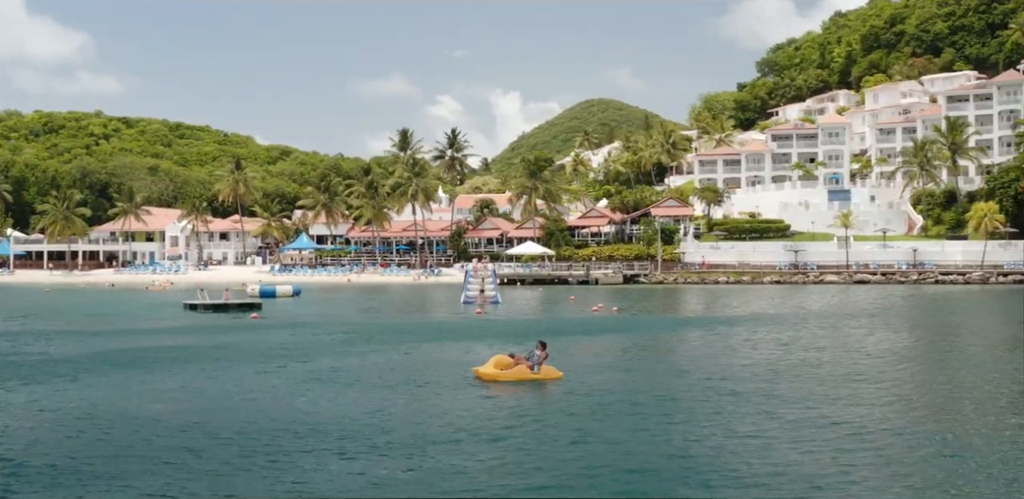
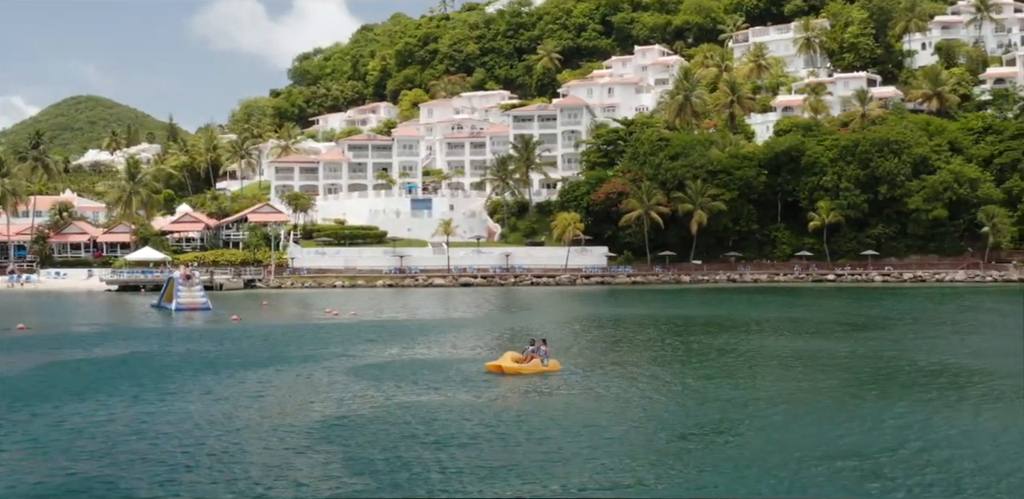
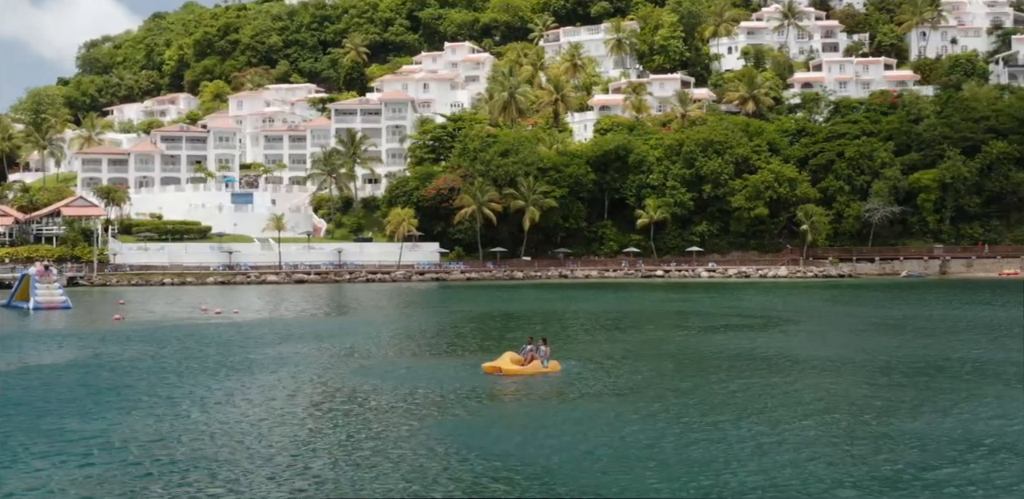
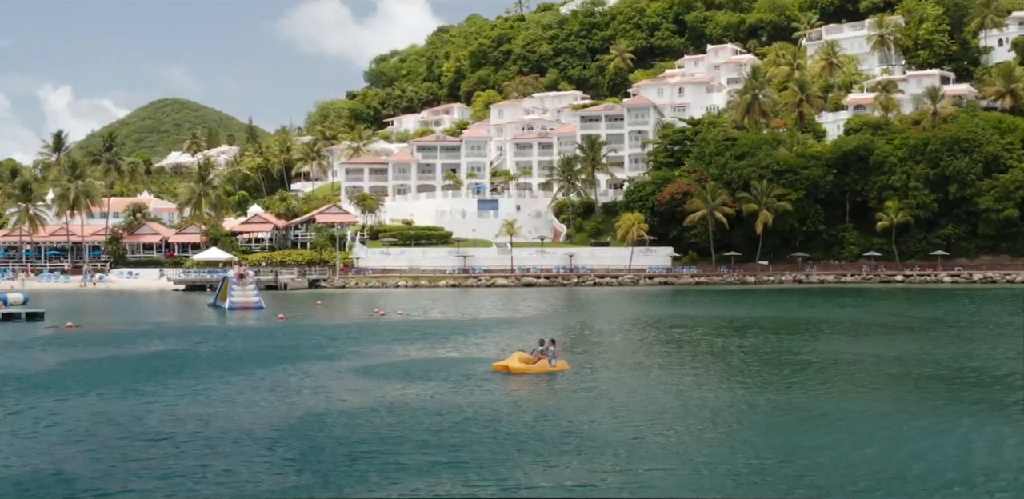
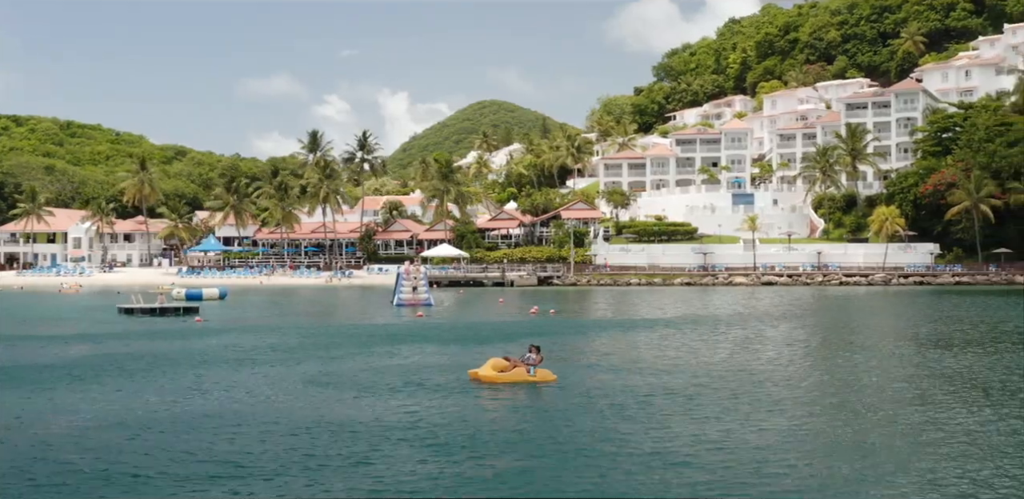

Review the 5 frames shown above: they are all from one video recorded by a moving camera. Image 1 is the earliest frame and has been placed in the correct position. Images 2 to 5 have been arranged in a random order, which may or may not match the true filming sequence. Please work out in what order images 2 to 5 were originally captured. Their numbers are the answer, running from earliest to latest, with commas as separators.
5, 4, 2, 3
